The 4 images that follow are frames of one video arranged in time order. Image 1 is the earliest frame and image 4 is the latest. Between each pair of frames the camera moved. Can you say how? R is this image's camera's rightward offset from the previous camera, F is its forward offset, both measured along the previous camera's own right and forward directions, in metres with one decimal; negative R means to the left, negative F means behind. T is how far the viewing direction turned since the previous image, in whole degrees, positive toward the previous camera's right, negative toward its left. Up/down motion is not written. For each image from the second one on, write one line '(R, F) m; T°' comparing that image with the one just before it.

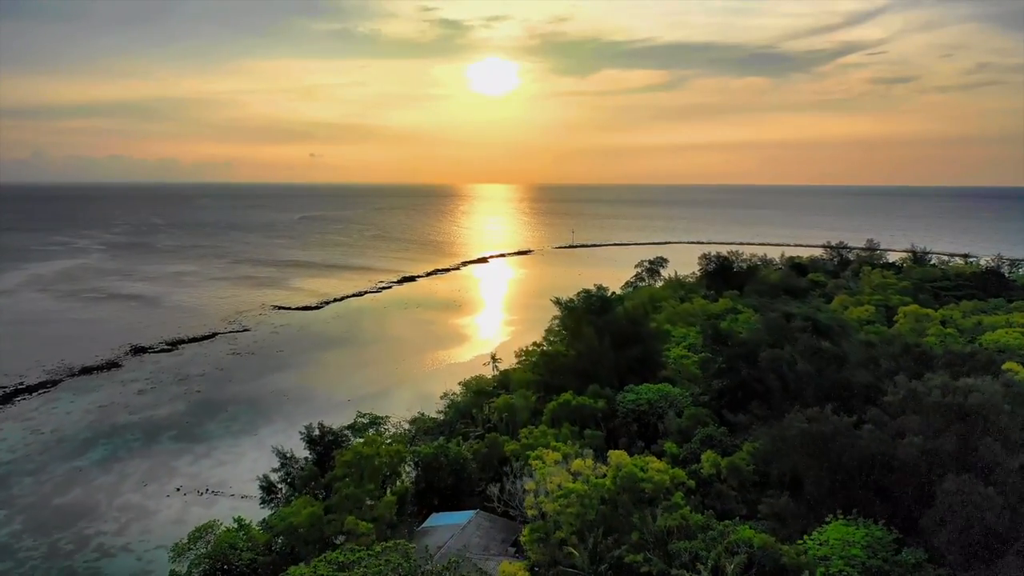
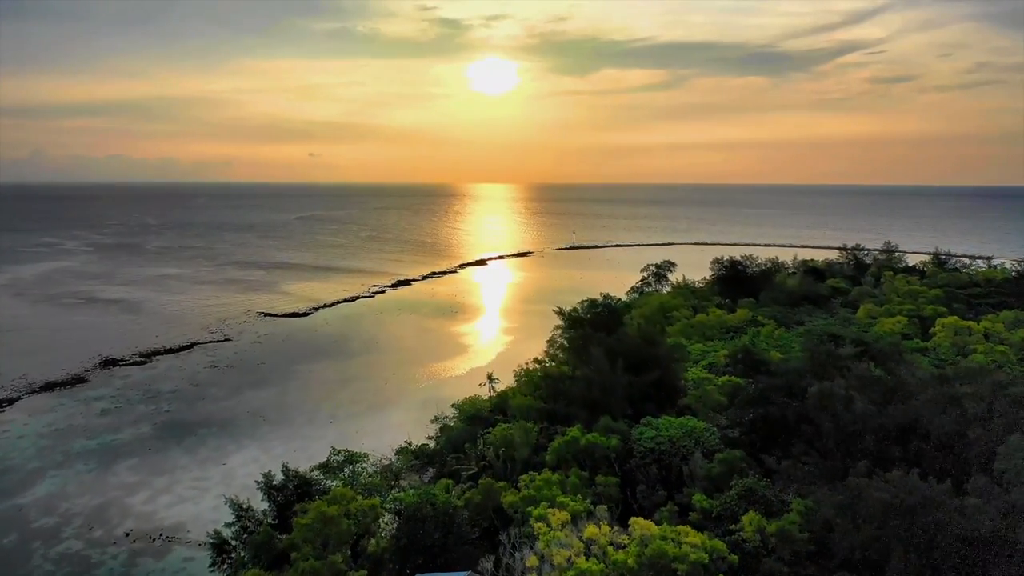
(0.0, +2.5) m; 0°
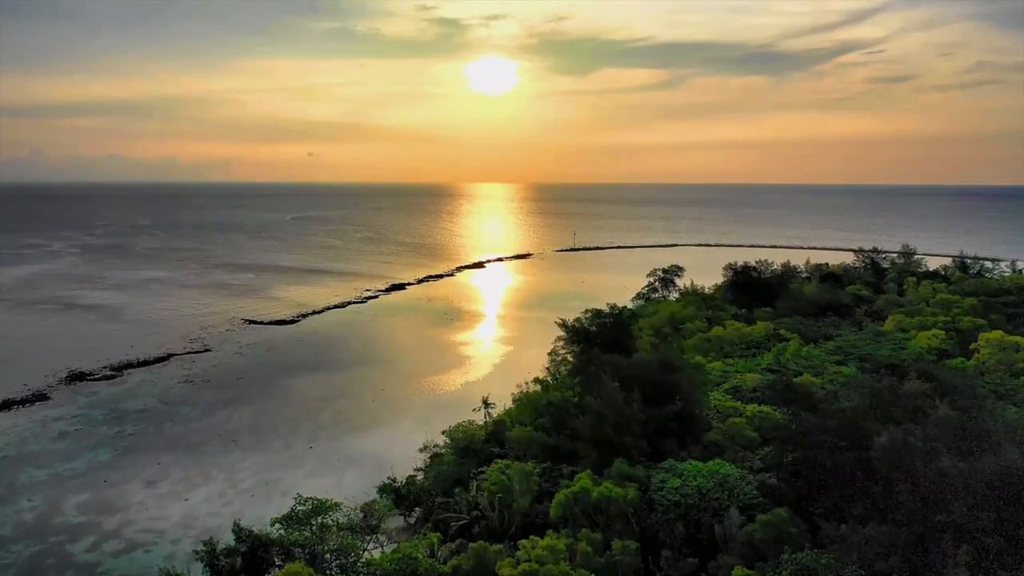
(0.0, +2.4) m; 0°
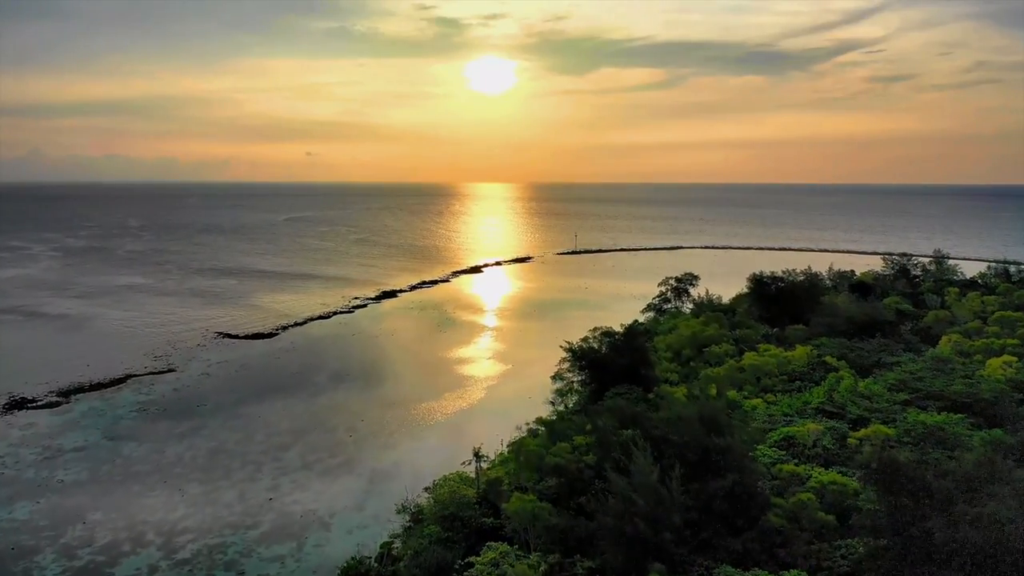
(0.0, +3.7) m; 0°
